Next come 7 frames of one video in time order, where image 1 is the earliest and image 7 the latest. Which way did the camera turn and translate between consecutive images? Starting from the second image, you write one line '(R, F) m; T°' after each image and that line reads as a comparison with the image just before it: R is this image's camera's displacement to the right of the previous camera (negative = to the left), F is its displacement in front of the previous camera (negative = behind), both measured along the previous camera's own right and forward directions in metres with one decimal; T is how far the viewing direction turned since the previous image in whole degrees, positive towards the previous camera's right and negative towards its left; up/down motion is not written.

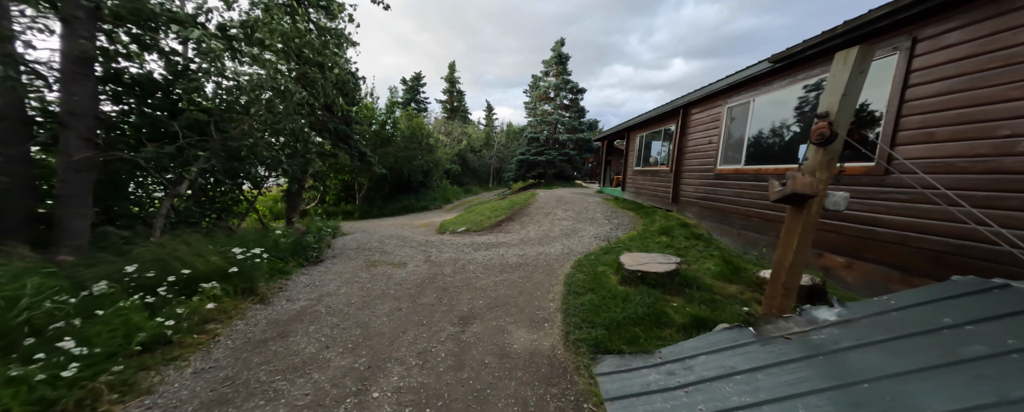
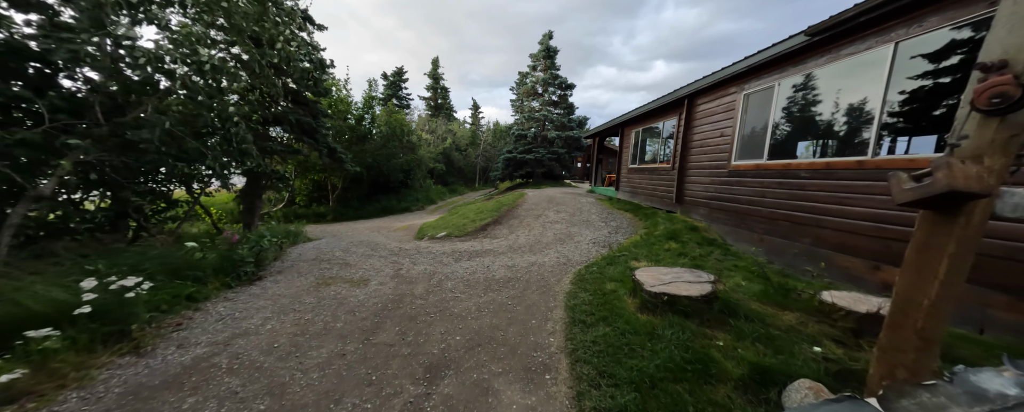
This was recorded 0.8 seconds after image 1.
(0.0, +0.9) m; +2°
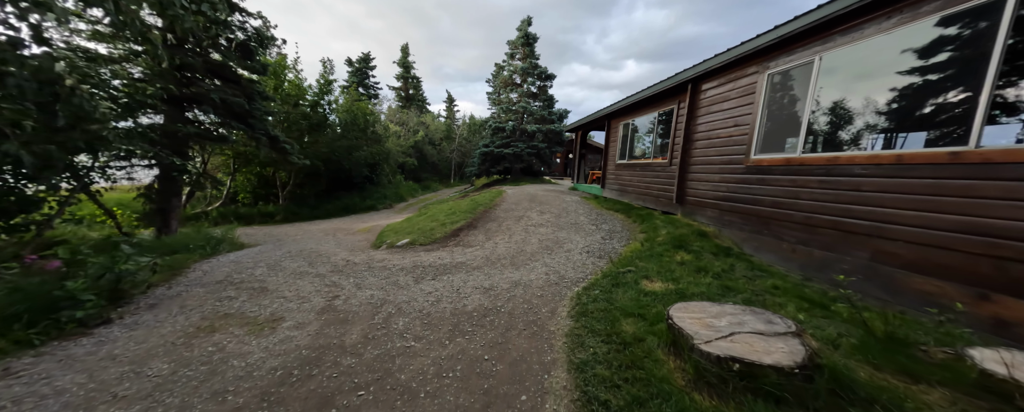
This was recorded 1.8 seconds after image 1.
(0.0, +1.2) m; +4°
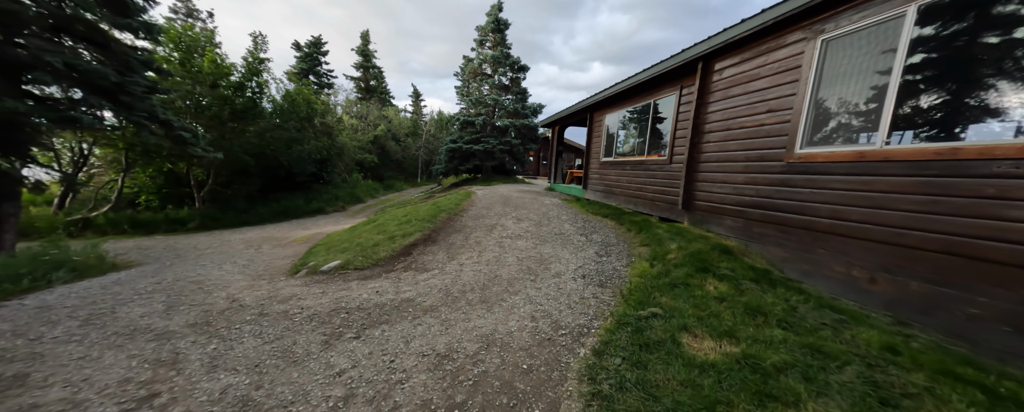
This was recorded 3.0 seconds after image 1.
(0.0, +1.4) m; +6°
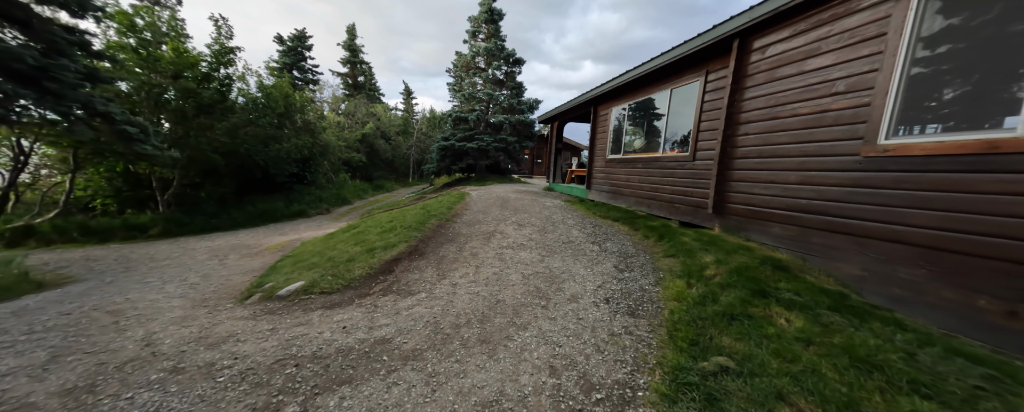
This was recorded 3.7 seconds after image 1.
(-0.1, +0.8) m; +1°
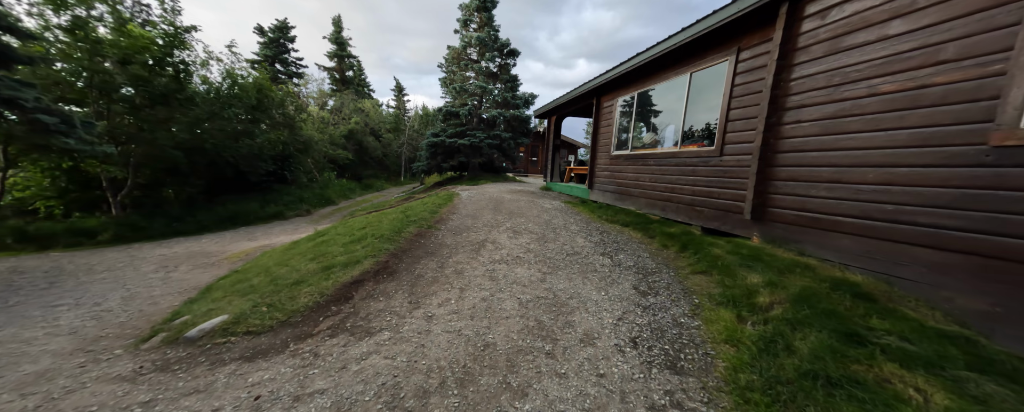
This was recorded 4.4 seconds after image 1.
(0.0, +0.9) m; +1°
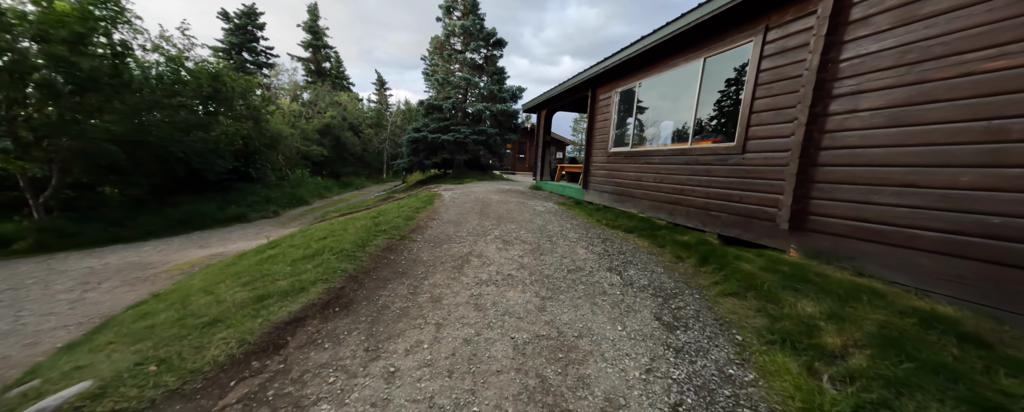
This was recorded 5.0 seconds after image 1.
(0.0, +0.7) m; +3°
